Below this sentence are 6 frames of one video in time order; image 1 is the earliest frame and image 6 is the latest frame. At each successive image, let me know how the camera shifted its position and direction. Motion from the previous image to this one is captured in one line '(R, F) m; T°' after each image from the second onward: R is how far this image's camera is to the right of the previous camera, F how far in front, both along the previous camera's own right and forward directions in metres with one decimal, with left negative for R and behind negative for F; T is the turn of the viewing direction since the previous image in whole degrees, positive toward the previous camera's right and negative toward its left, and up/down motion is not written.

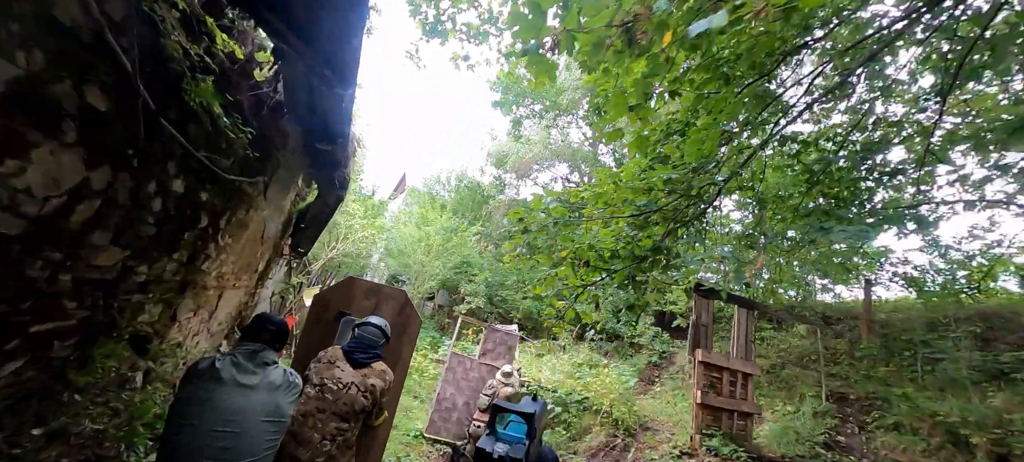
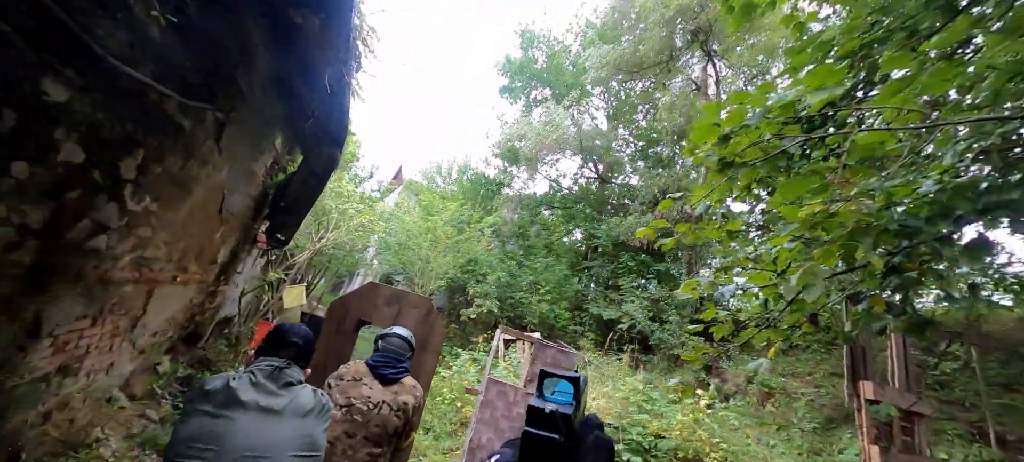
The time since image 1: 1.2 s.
(-0.6, +1.5) m; +1°
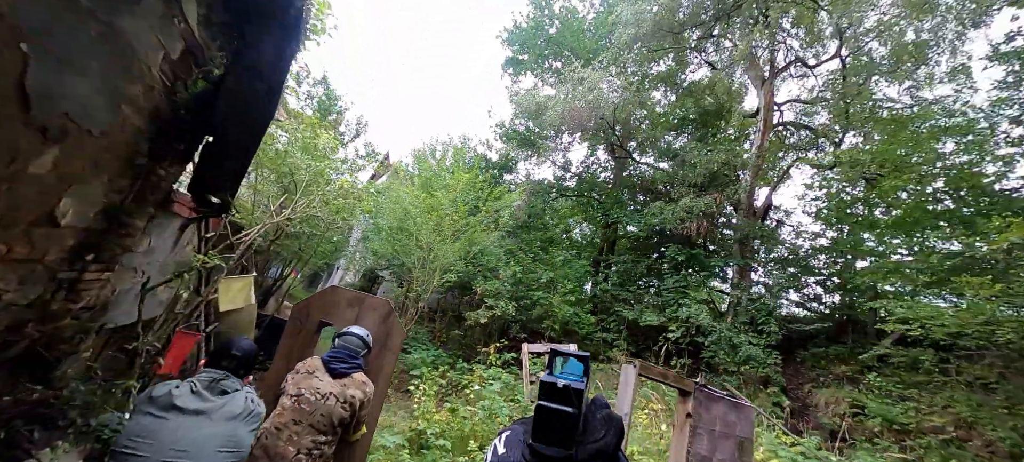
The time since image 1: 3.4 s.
(-0.6, +1.9) m; +2°
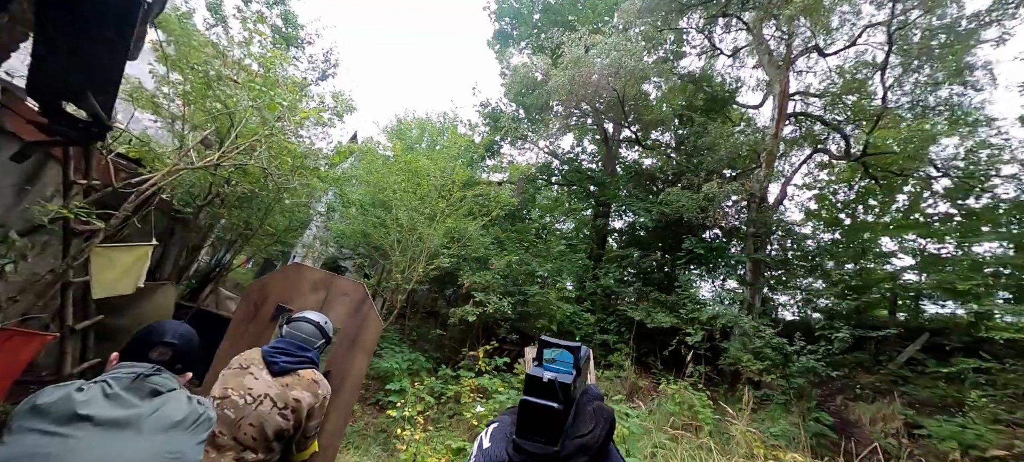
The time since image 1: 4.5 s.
(-0.4, +1.2) m; +4°
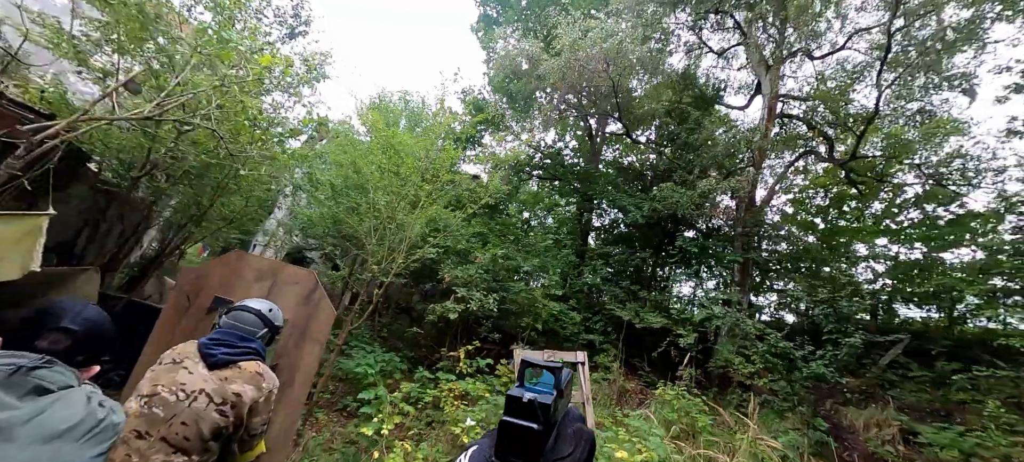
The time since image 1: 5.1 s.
(-0.2, +0.5) m; +4°
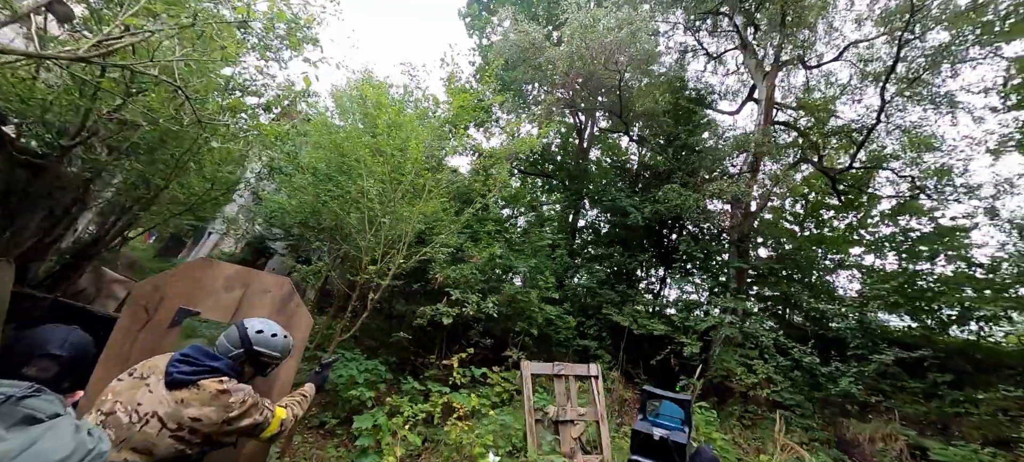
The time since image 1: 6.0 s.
(-0.4, +0.5) m; +5°
